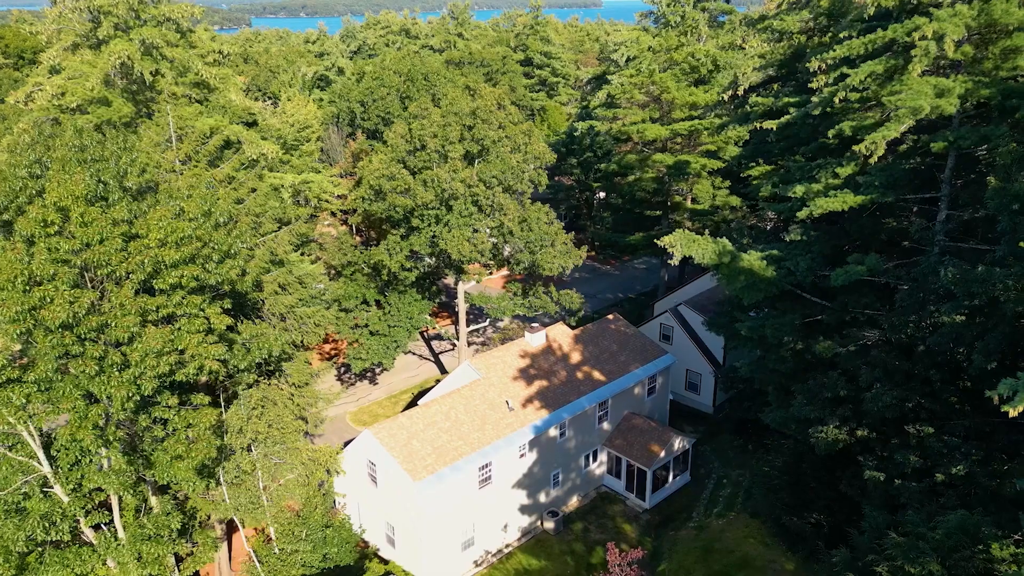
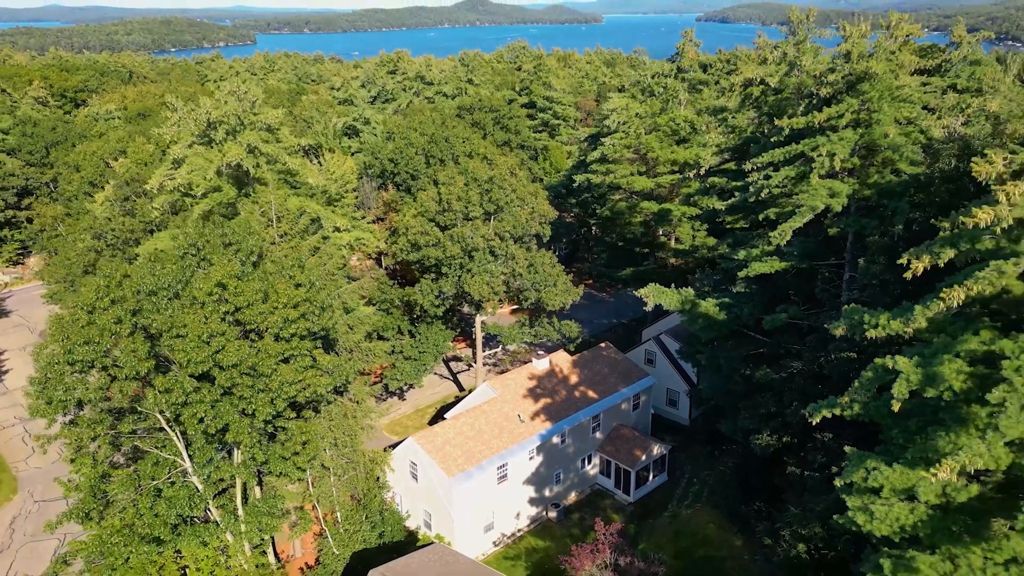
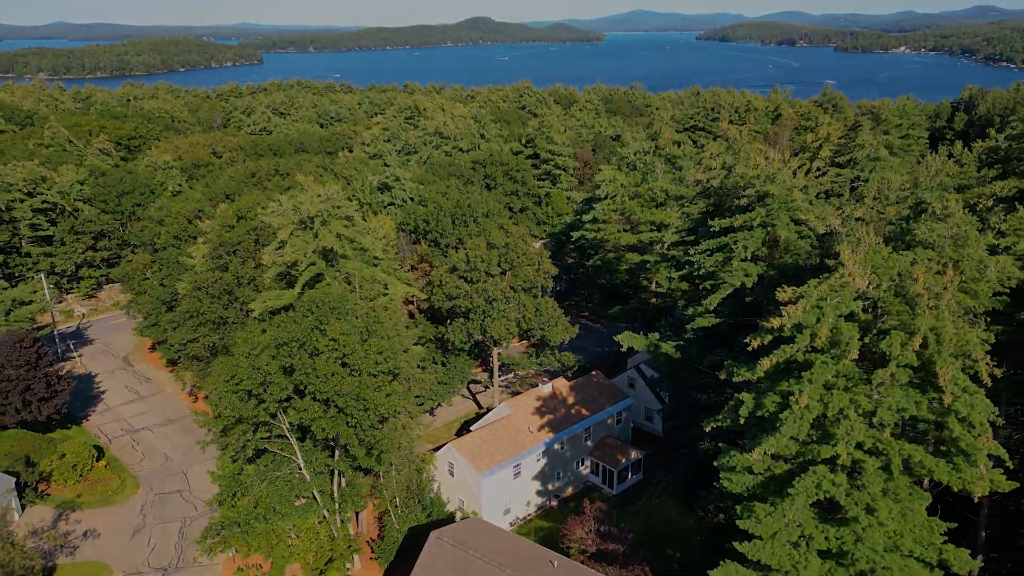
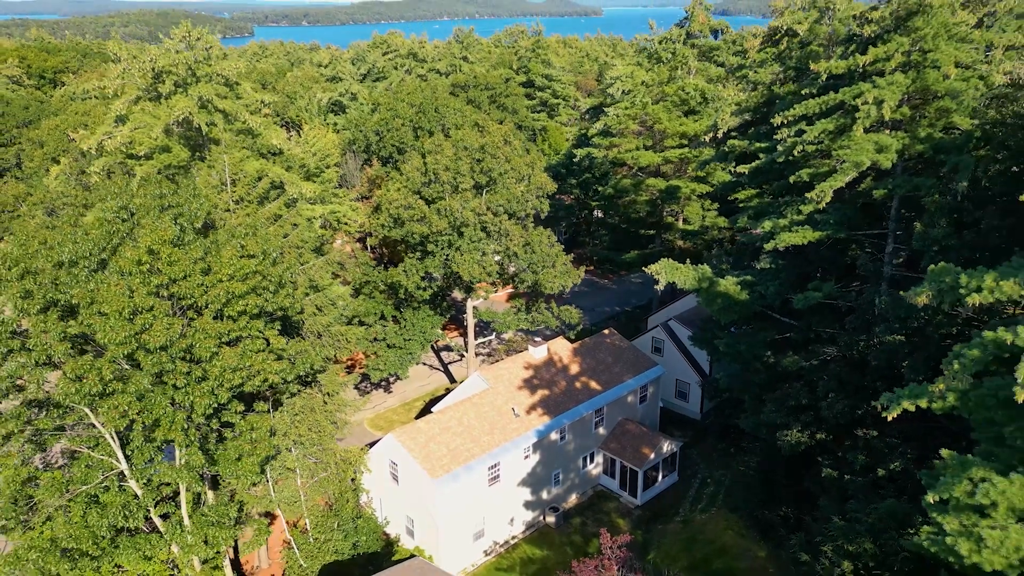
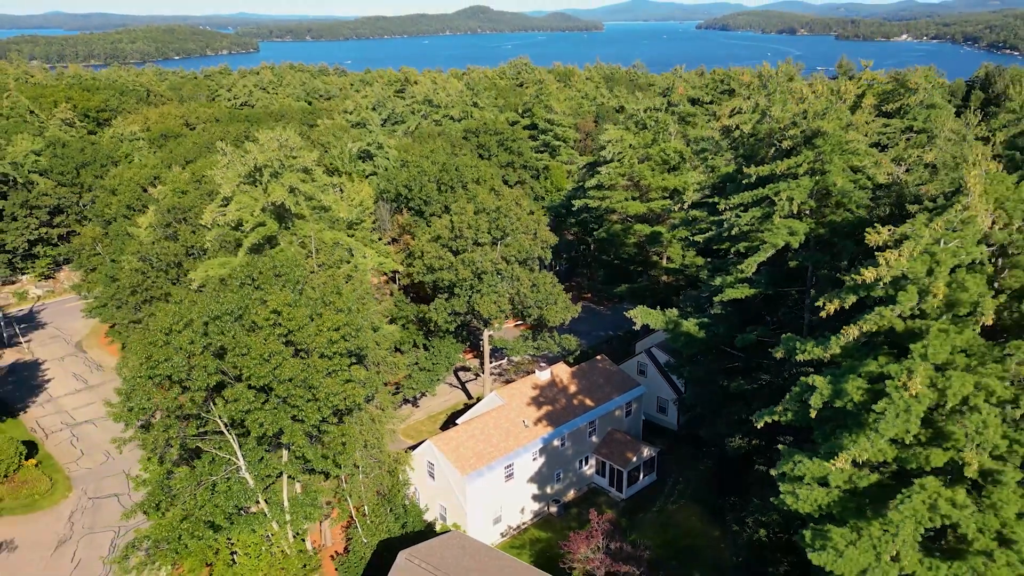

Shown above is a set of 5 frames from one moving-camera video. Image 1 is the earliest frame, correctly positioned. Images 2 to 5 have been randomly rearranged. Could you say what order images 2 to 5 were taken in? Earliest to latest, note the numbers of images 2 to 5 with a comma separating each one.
4, 2, 5, 3
